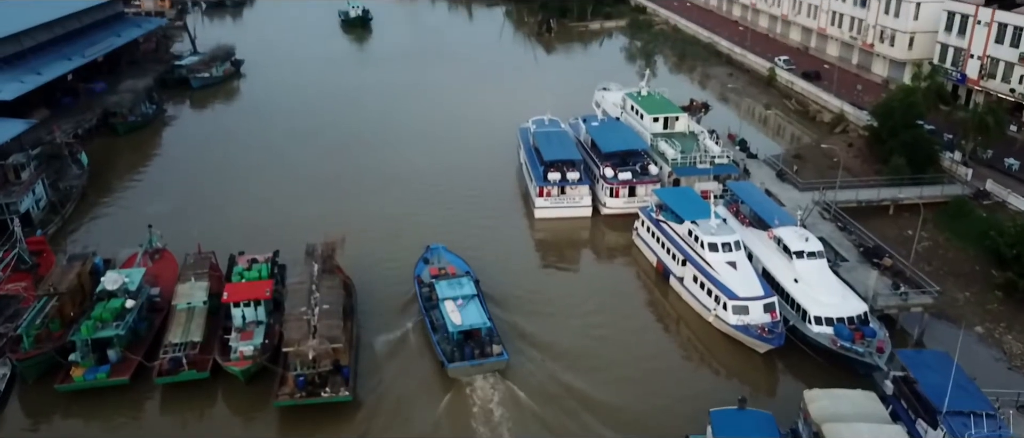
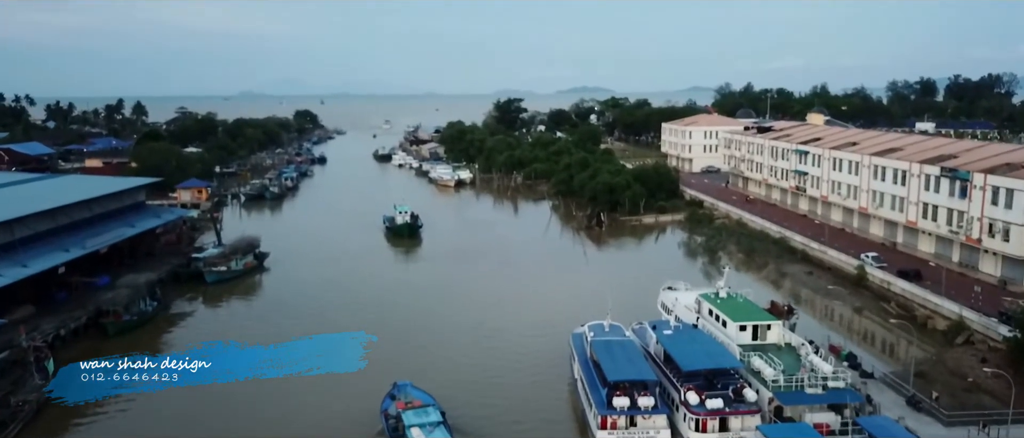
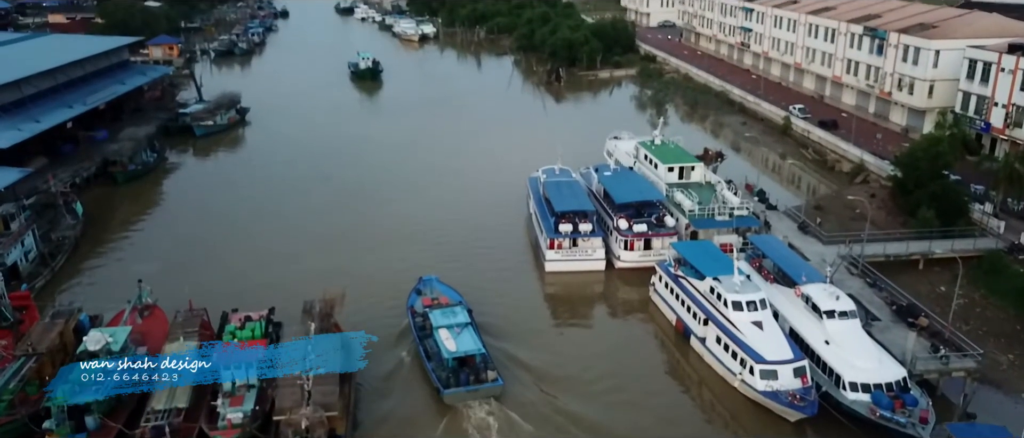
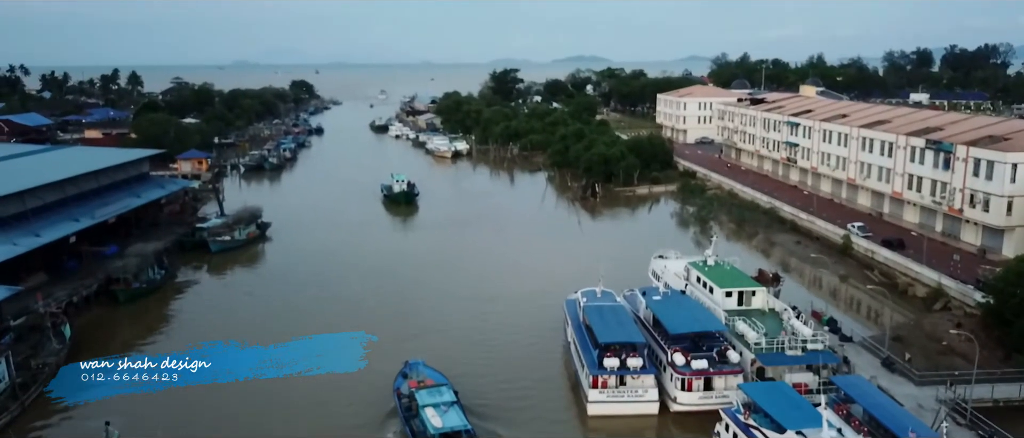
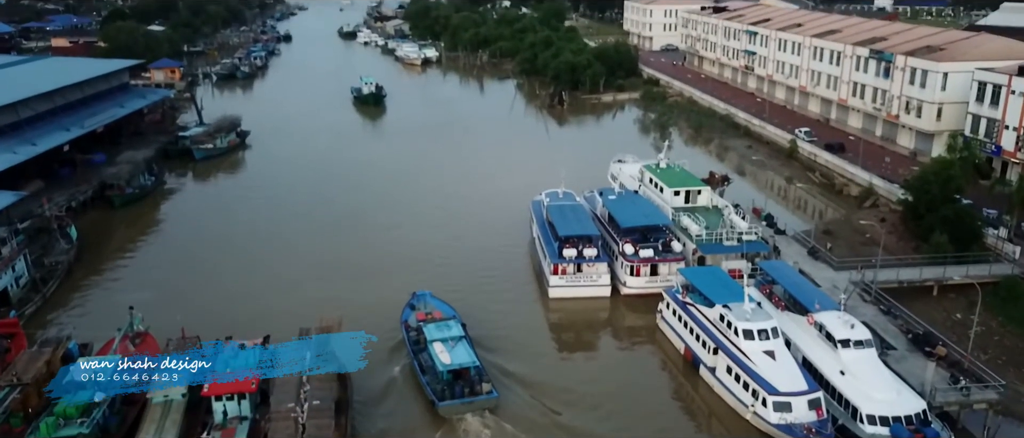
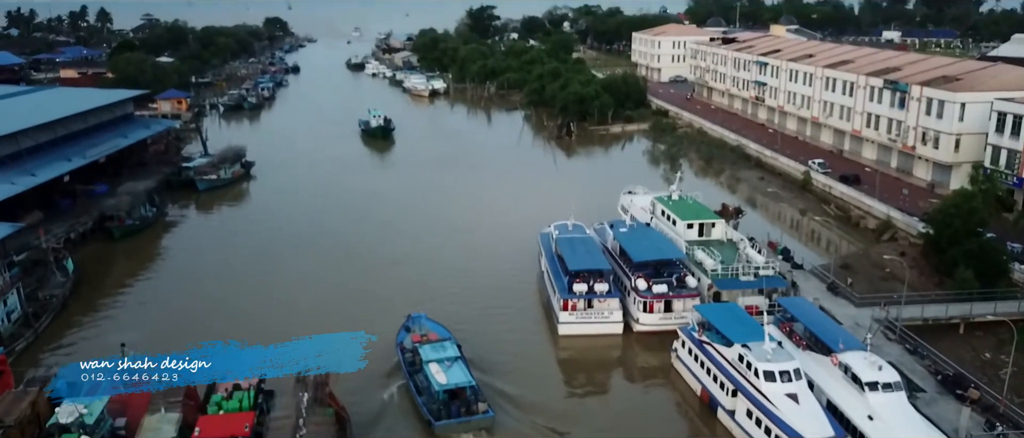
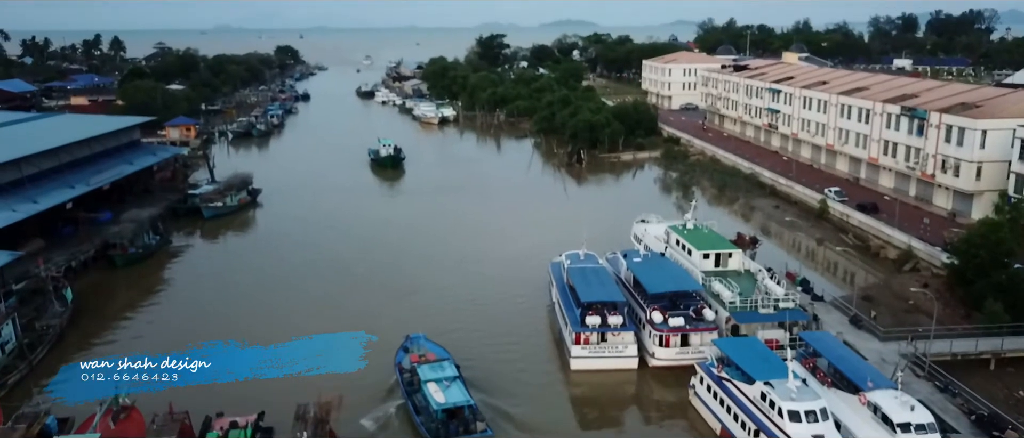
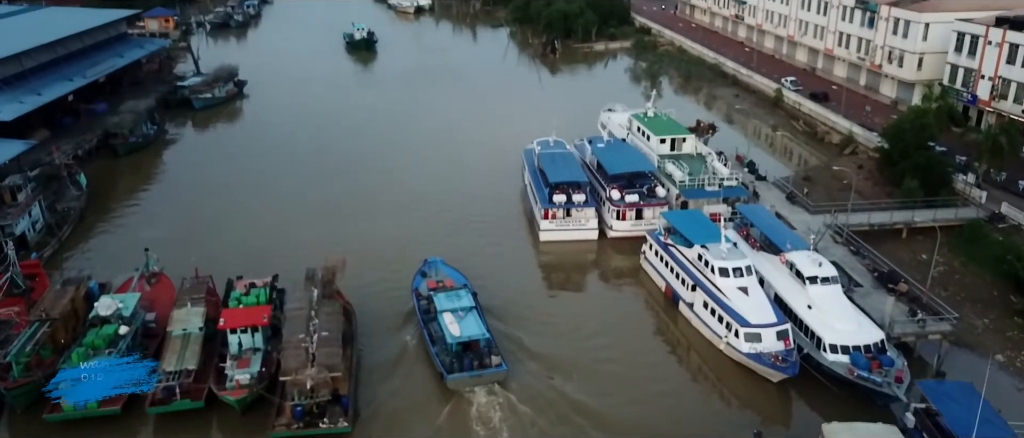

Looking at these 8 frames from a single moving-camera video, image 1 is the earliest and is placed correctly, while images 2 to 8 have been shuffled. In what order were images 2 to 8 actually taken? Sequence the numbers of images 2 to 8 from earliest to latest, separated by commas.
8, 3, 5, 6, 7, 4, 2
